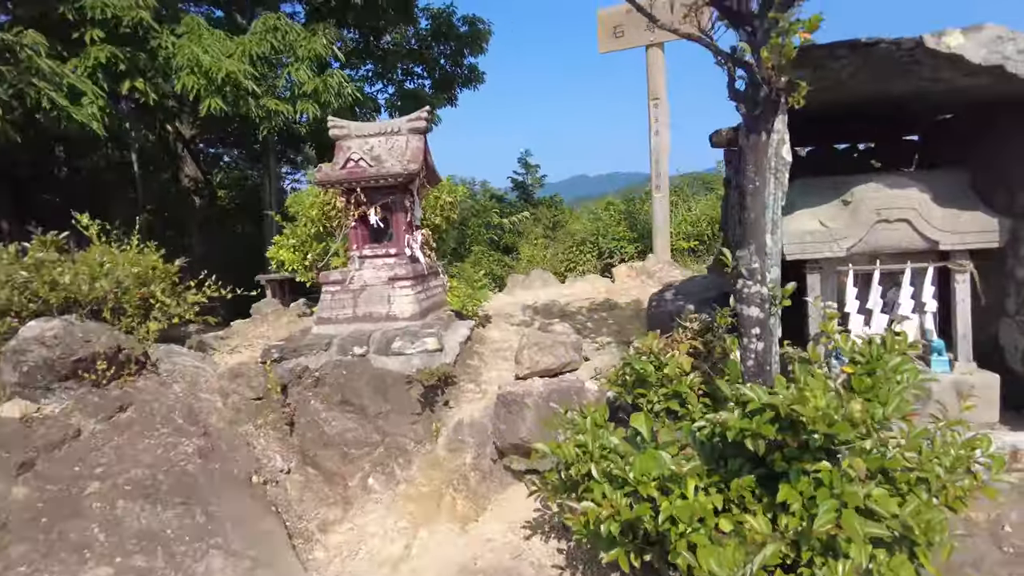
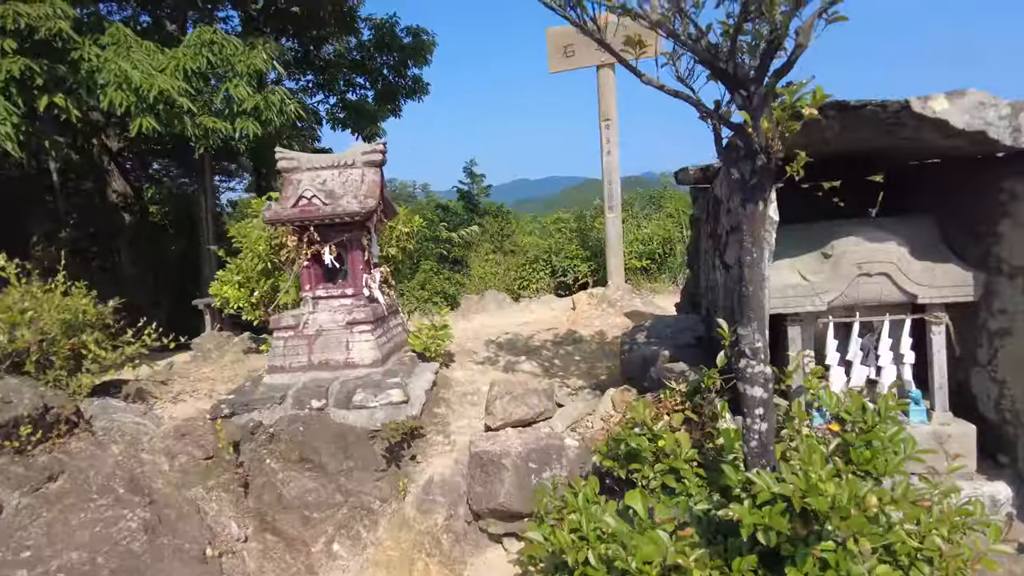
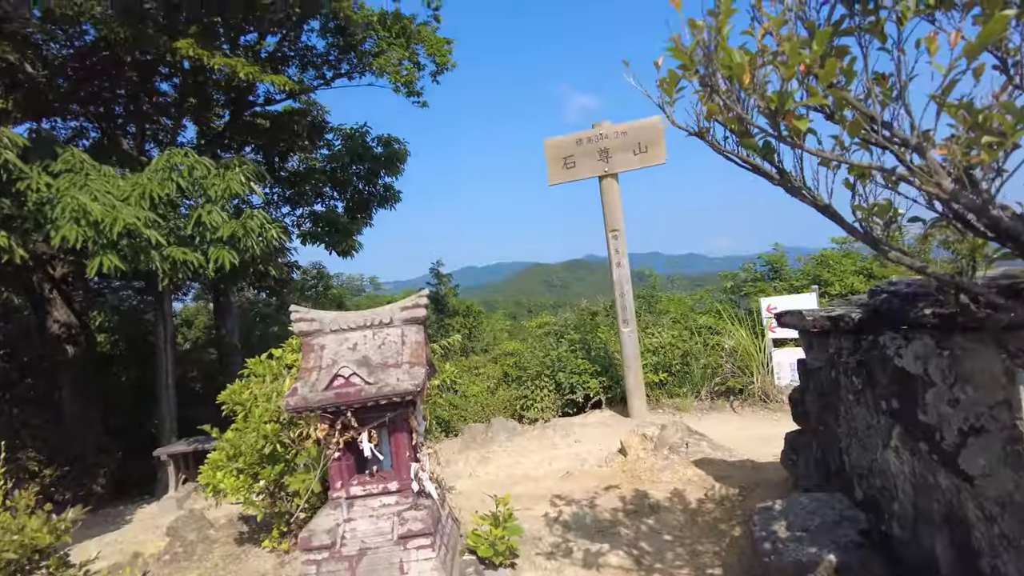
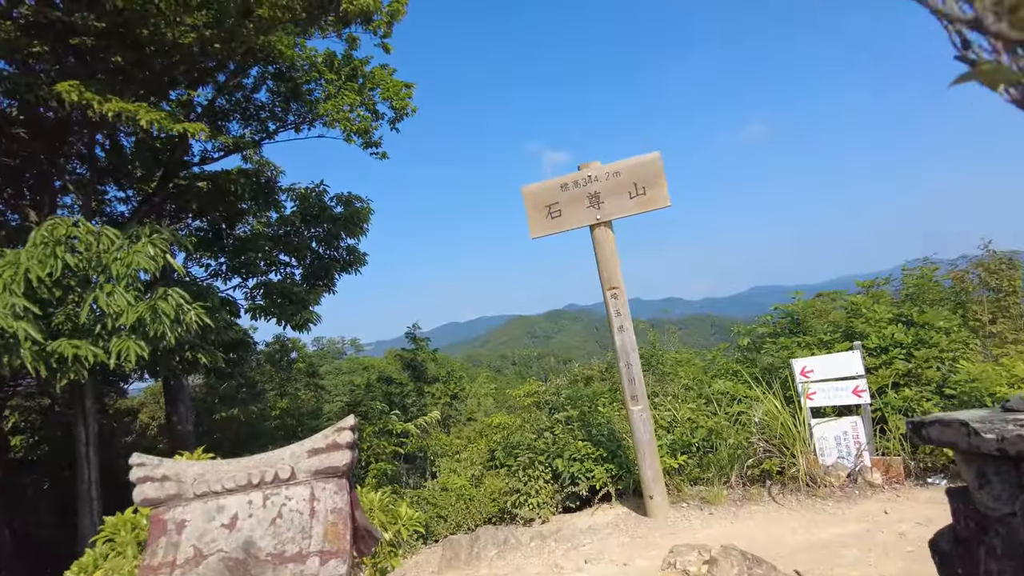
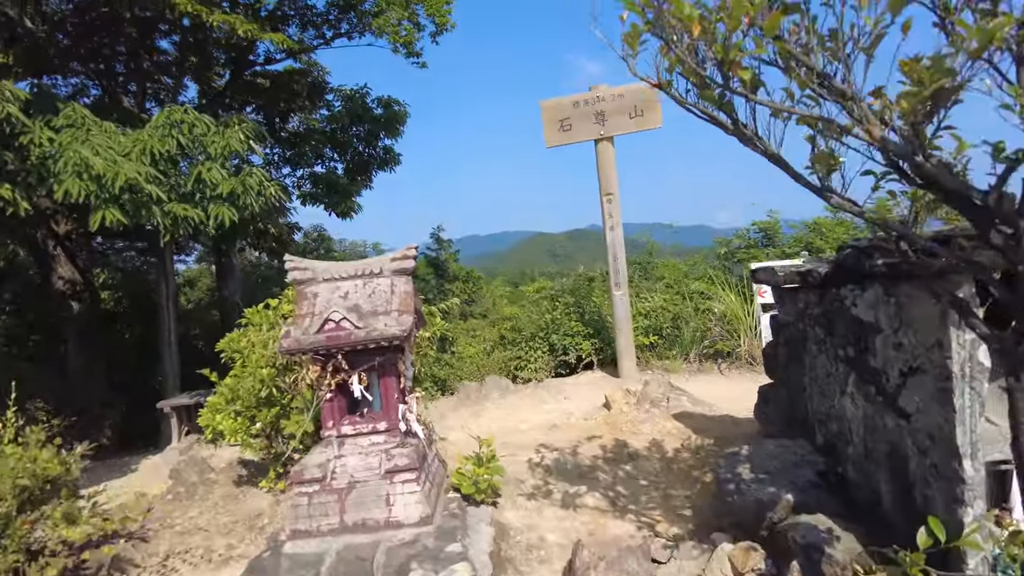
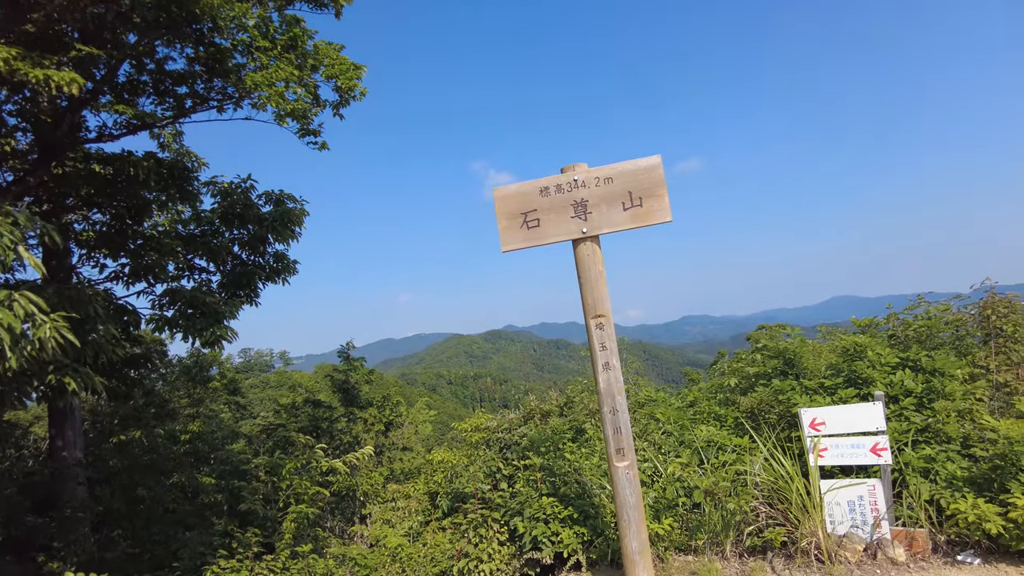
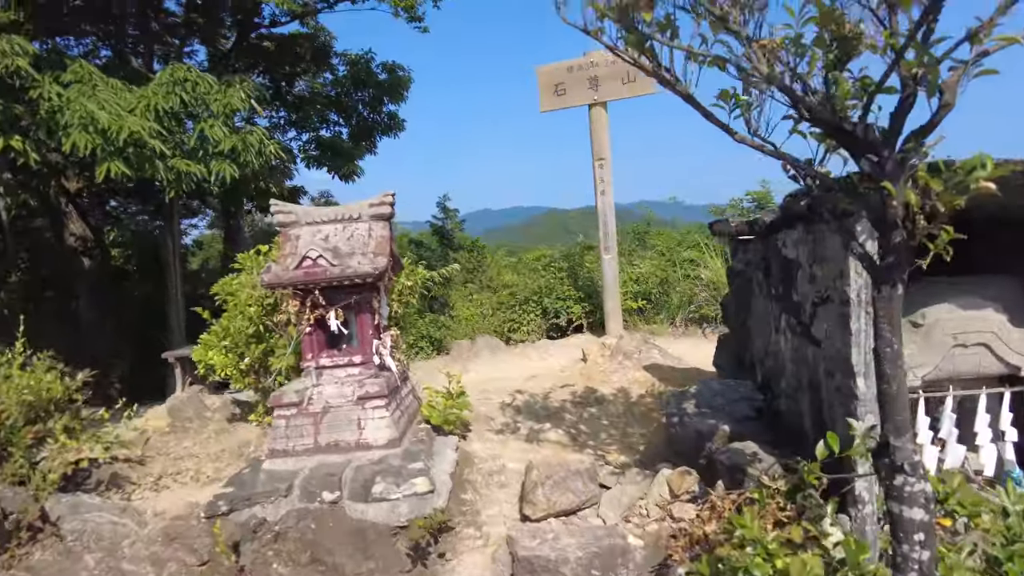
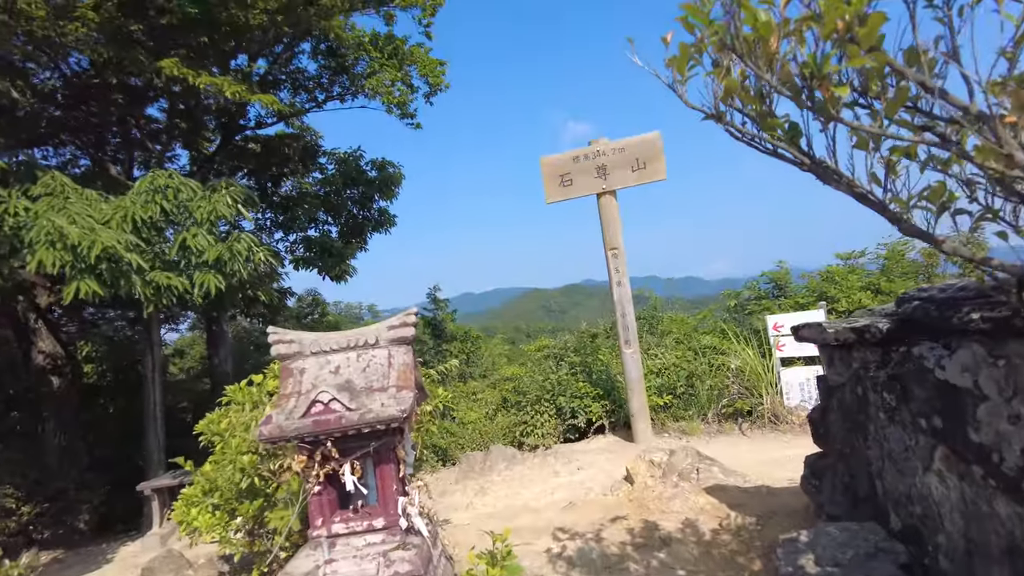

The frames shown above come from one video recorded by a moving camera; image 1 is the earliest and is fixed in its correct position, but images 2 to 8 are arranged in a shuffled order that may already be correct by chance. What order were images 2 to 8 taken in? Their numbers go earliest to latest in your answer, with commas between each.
2, 7, 5, 3, 8, 4, 6
